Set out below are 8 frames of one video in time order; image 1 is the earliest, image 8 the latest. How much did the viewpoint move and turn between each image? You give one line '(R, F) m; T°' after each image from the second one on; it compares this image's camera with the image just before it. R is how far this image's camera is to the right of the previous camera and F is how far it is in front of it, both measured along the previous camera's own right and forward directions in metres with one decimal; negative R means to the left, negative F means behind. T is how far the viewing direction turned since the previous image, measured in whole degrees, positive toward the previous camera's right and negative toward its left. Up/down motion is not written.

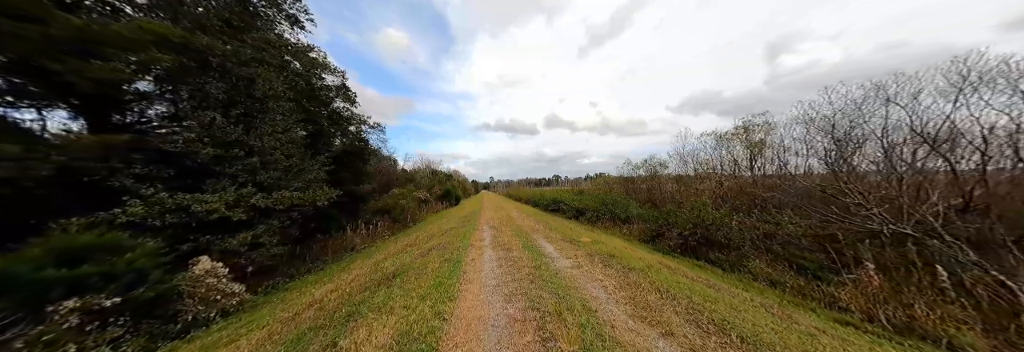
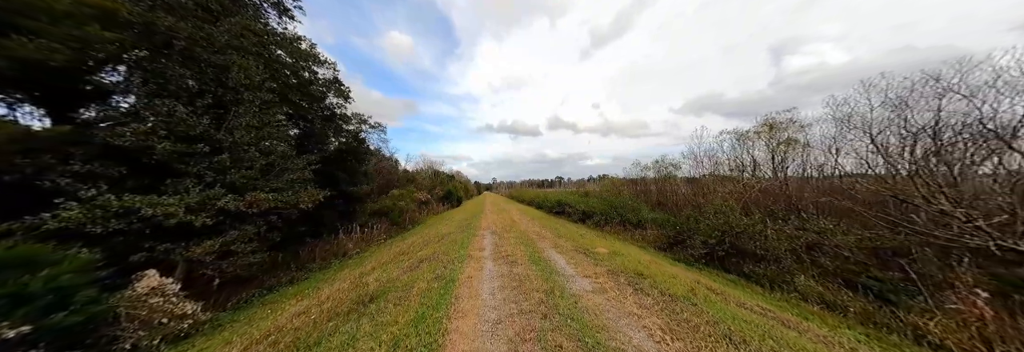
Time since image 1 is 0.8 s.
(-0.1, +0.9) m; -1°
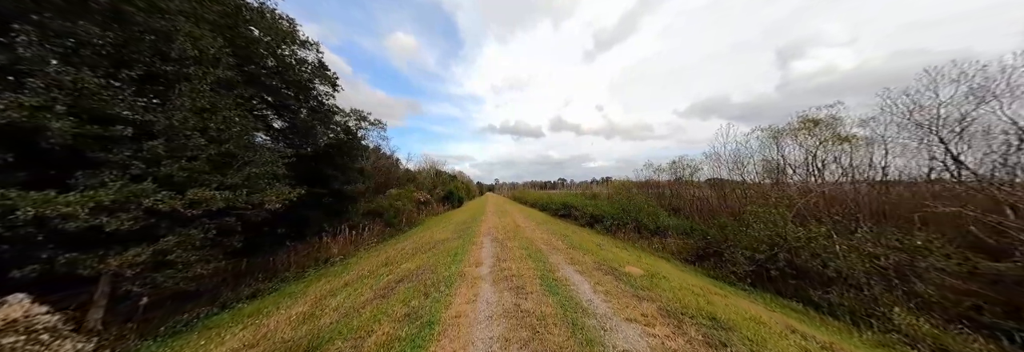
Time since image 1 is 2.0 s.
(-0.1, +1.3) m; -1°
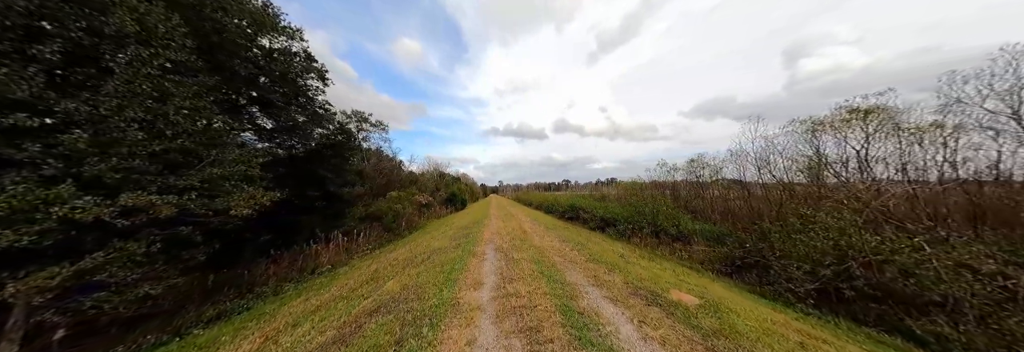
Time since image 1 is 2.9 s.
(-0.1, +1.1) m; -1°
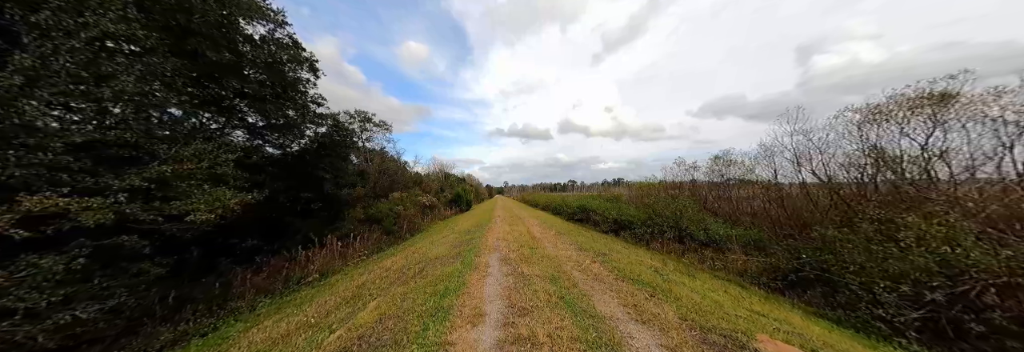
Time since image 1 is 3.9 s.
(-0.1, +1.1) m; -1°
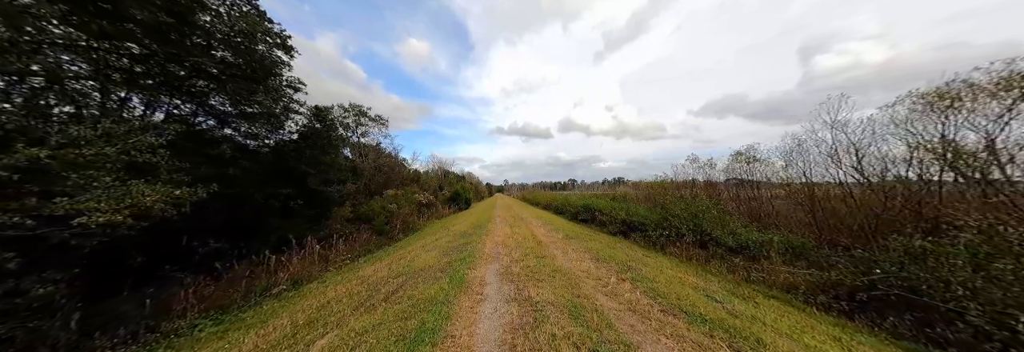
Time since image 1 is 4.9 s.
(-0.1, +1.3) m; 0°
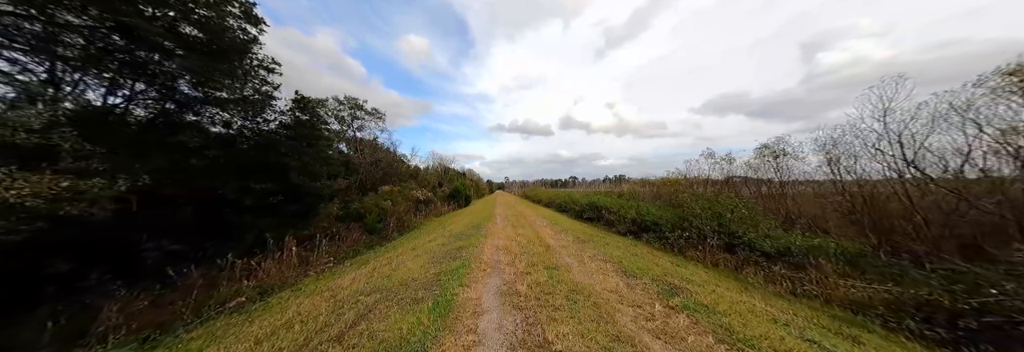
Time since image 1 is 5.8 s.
(-0.1, +1.2) m; 0°
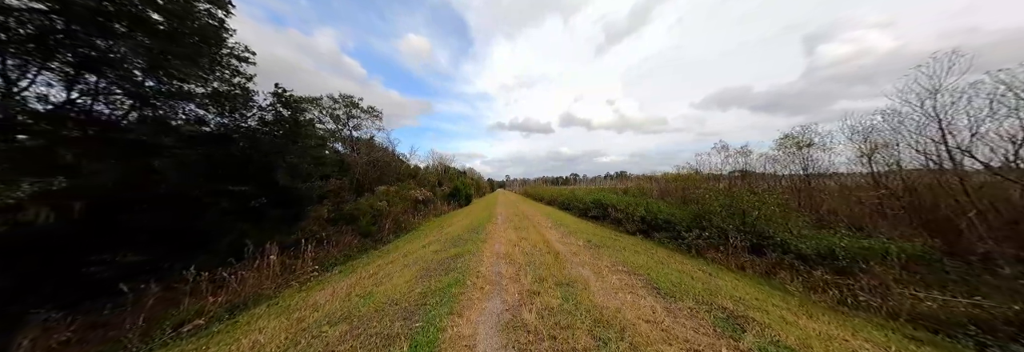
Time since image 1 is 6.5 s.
(0.0, +0.9) m; 0°
